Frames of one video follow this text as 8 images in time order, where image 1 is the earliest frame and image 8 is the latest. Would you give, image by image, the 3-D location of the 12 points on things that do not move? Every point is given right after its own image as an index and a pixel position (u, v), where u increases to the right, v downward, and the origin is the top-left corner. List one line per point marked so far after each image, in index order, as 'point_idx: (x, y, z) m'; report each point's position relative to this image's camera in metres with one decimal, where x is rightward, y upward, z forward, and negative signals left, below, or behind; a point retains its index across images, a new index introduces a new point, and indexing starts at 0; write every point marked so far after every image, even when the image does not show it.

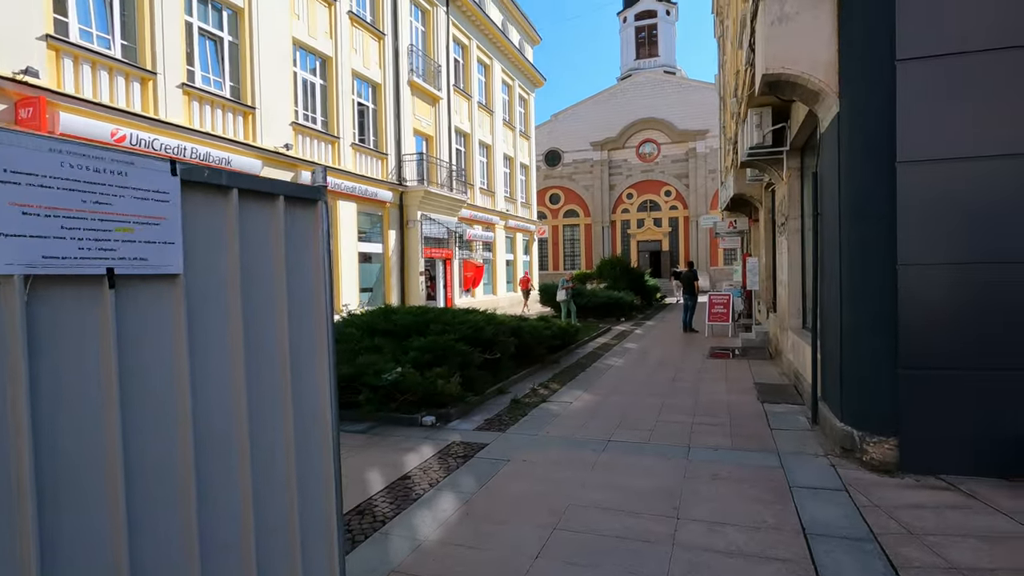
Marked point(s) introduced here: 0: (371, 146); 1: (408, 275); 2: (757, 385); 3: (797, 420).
0: (-4.7, +4.7, +17.8) m
1: (-3.8, +0.5, +19.4) m
2: (+3.6, -1.5, +7.9) m
3: (+3.2, -1.5, +6.1) m
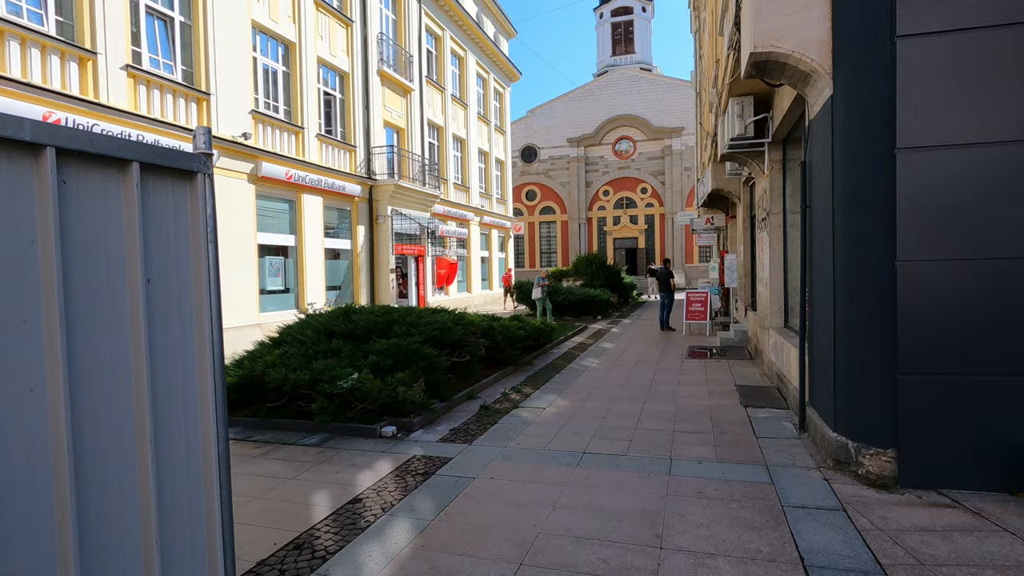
0: (-5.5, +4.8, +17.1) m
1: (-4.7, +0.6, +18.7) m
2: (+3.2, -1.4, +7.6) m
3: (+2.9, -1.5, +5.7) m
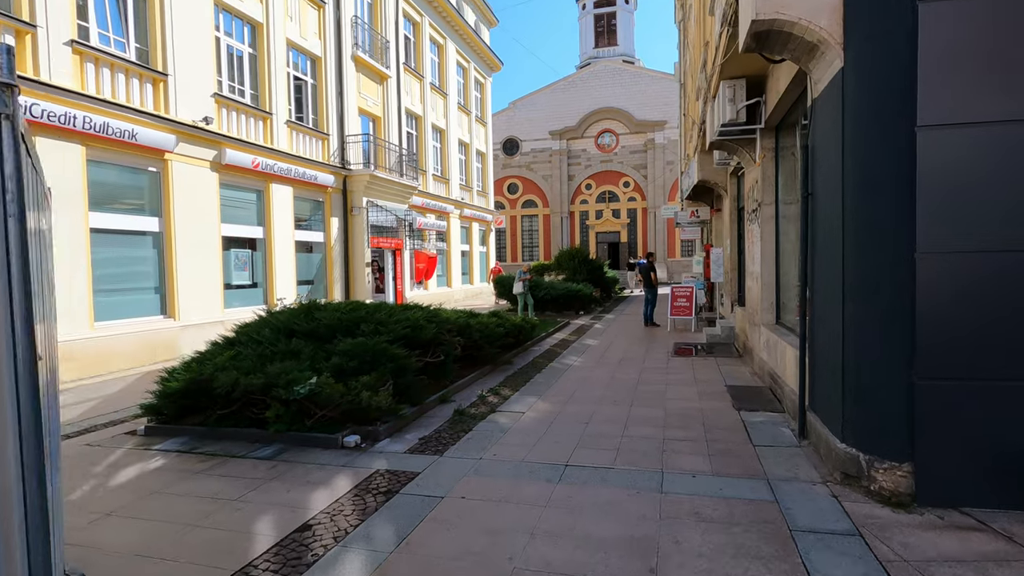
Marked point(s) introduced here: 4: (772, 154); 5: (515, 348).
0: (-6.2, +5.0, +16.3) m
1: (-5.4, +0.8, +18.0) m
2: (+2.9, -1.3, +7.1) m
3: (+2.7, -1.4, +5.3) m
4: (+3.8, +2.0, +7.9) m
5: (0.0, -1.2, +10.3) m
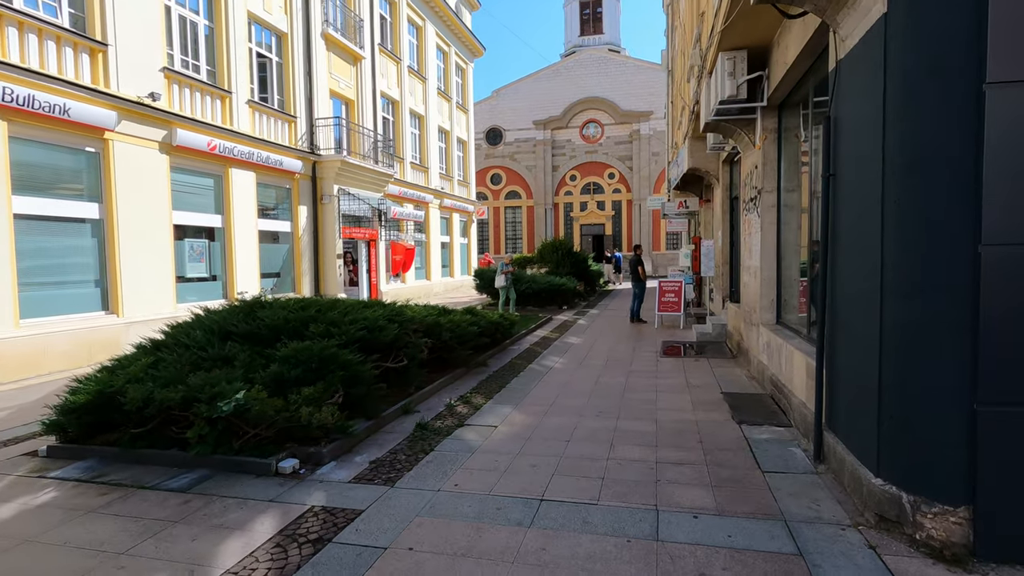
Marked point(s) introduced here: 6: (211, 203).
0: (-6.7, +5.2, +15.2) m
1: (-6.0, +1.0, +17.0) m
2: (+2.6, -1.3, +6.4) m
3: (+2.4, -1.4, +4.5) m
4: (+3.5, +2.0, +7.1) m
5: (-0.4, -1.1, +9.5) m
6: (-7.4, +2.1, +13.2) m
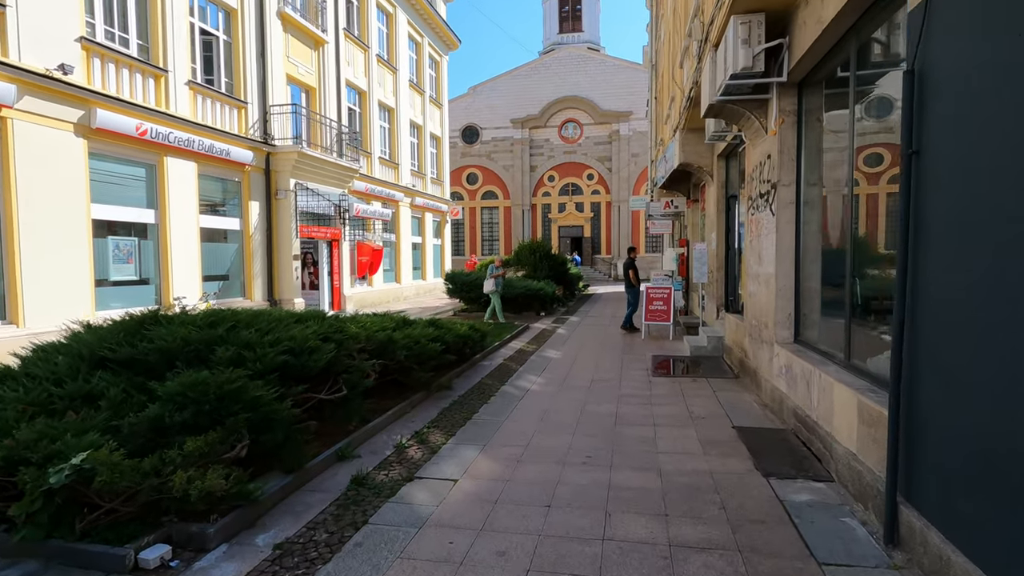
0: (-7.4, +5.1, +13.7) m
1: (-6.8, +0.9, +15.4) m
2: (+2.2, -1.4, +5.2) m
3: (+2.1, -1.5, +3.4) m
4: (+3.2, +1.9, +6.0) m
5: (-0.8, -1.2, +8.2) m
6: (-8.0, +2.0, +11.6) m
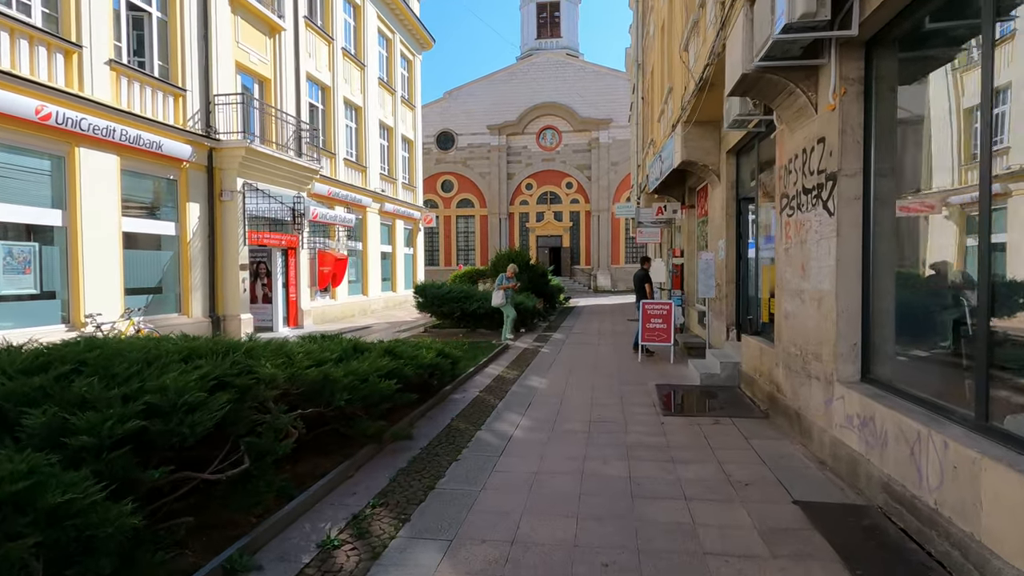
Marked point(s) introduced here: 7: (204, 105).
0: (-7.9, +4.7, +11.8) m
1: (-7.4, +0.5, +13.6) m
2: (+2.1, -1.6, +3.7) m
3: (+2.1, -1.7, +1.9) m
4: (+3.0, +1.7, +4.6) m
5: (-1.1, -1.4, +6.5) m
6: (-8.4, +1.7, +9.7) m
7: (-7.5, +4.5, +13.0) m
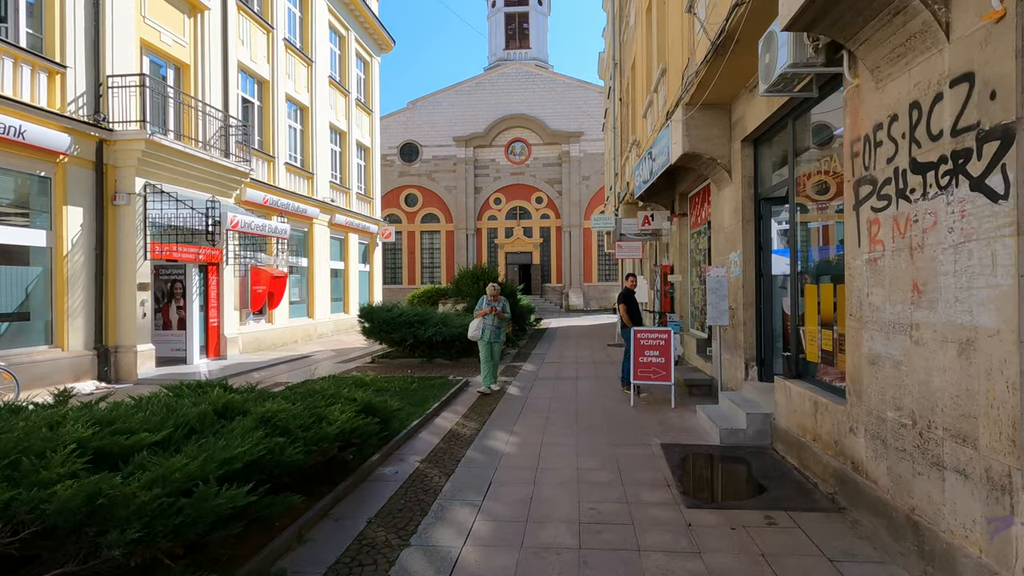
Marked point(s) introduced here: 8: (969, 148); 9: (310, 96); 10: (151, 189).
0: (-8.6, +4.3, +9.4) m
1: (-8.2, 0.0, +11.0) m
2: (+1.8, -1.8, +1.6) m
3: (+1.9, -1.8, -0.2) m
4: (+2.7, +1.5, +2.7) m
5: (-1.5, -1.7, +4.3) m
6: (-9.0, +1.4, +7.1) m
7: (-8.3, +4.0, +10.6) m
8: (+2.5, +0.8, +3.0) m
9: (-7.3, +6.9, +19.2) m
10: (-7.6, +2.1, +11.3) m
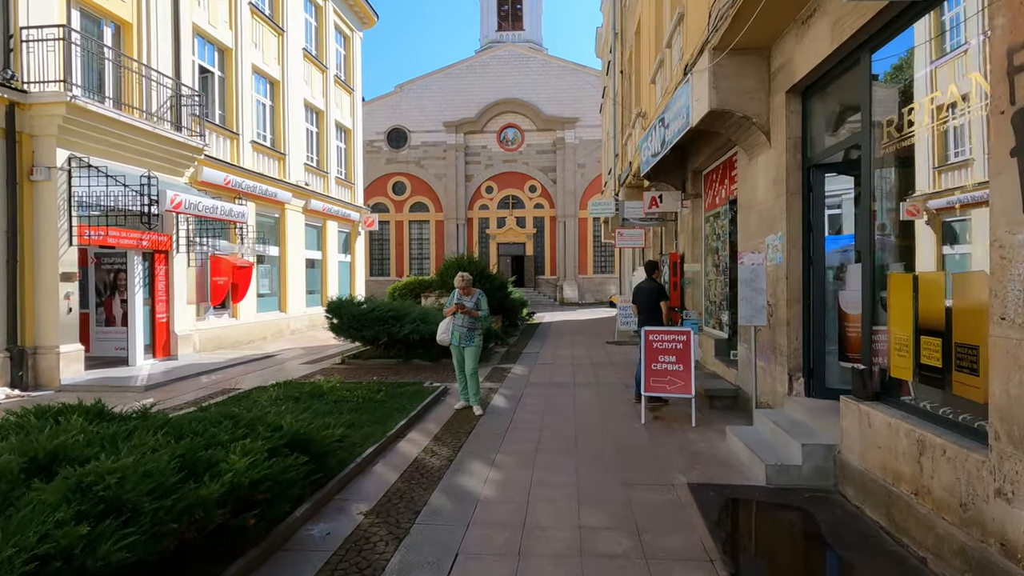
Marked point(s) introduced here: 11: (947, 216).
0: (-8.8, +4.4, +7.7) m
1: (-8.4, +0.2, +9.4) m
2: (+1.7, -1.7, +0.2) m
3: (+1.8, -1.8, -1.7) m
4: (+2.5, +1.6, +1.2) m
5: (-1.7, -1.6, +2.8) m
6: (-9.2, +1.5, +5.5) m
7: (-8.5, +4.1, +8.9) m
8: (+2.4, +0.8, +1.5) m
9: (-7.6, +7.2, +17.5) m
10: (-7.9, +2.3, +9.7) m
11: (+2.8, +0.6, +3.7) m
